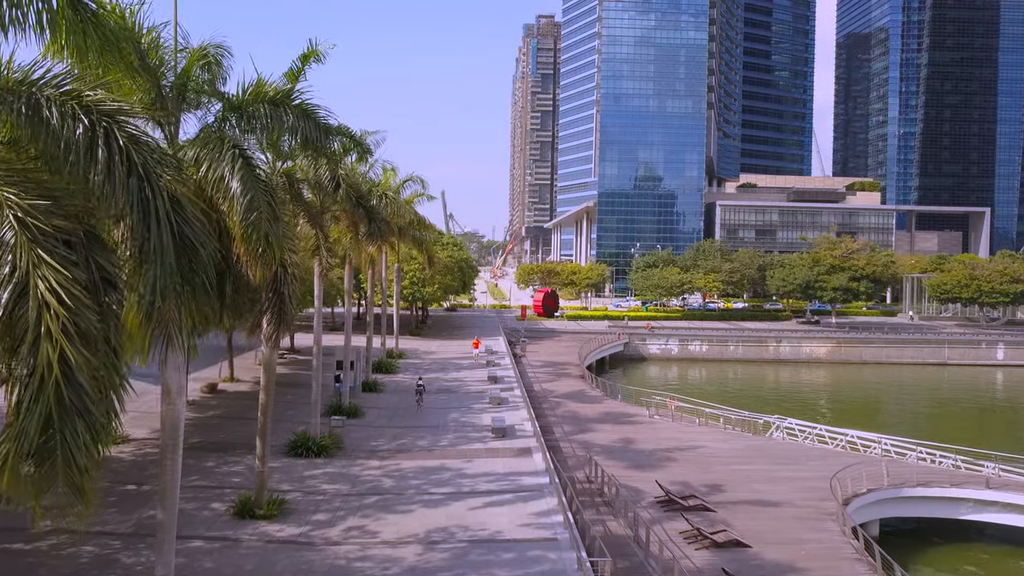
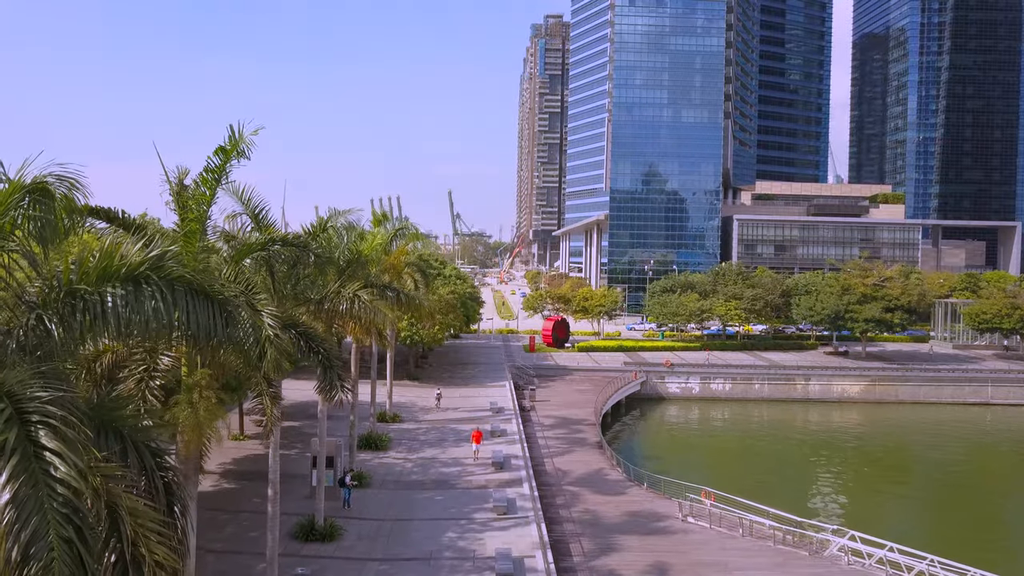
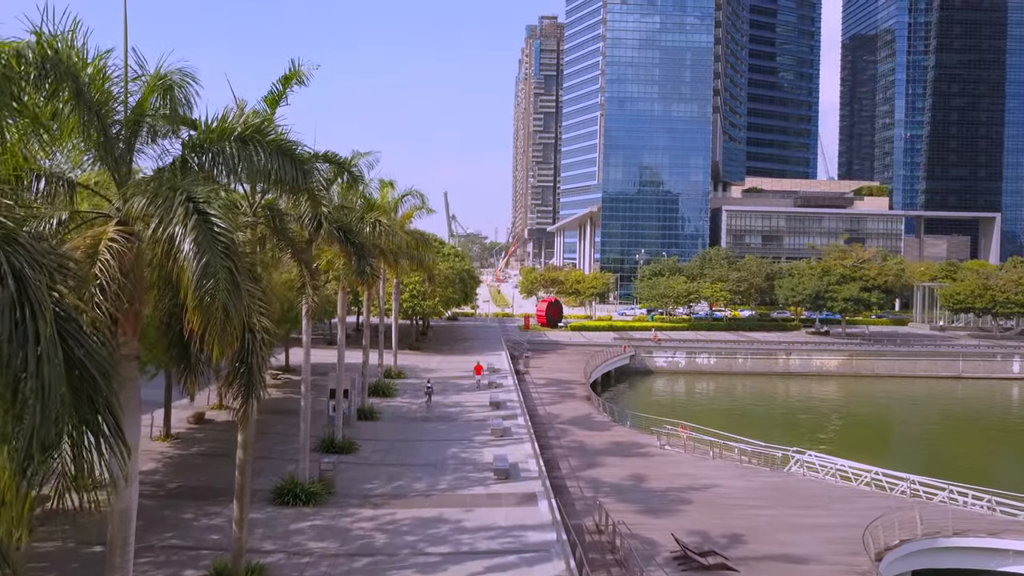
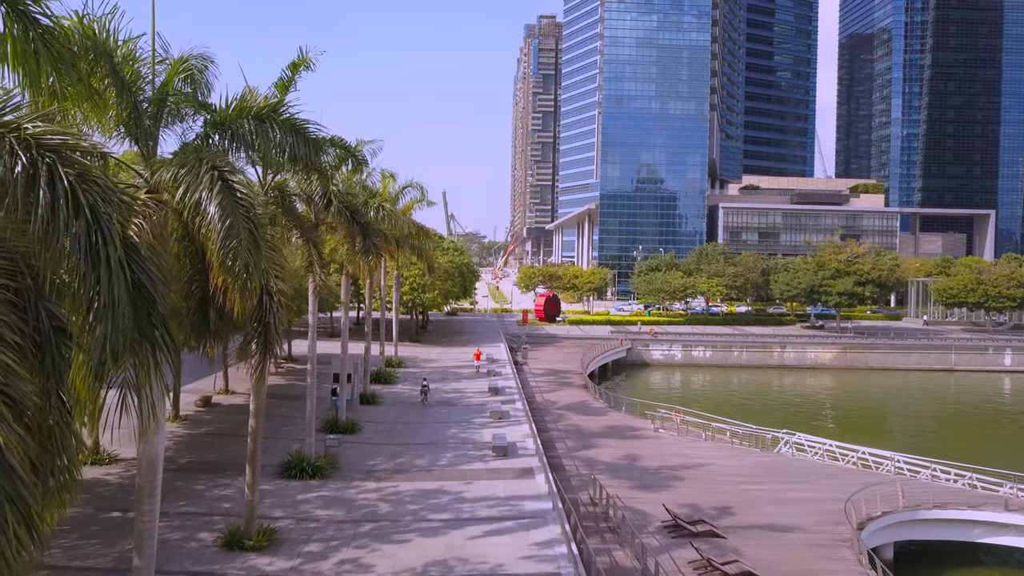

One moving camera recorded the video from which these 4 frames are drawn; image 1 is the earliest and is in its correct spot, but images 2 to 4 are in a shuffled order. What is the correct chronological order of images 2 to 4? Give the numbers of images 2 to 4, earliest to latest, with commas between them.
4, 3, 2
